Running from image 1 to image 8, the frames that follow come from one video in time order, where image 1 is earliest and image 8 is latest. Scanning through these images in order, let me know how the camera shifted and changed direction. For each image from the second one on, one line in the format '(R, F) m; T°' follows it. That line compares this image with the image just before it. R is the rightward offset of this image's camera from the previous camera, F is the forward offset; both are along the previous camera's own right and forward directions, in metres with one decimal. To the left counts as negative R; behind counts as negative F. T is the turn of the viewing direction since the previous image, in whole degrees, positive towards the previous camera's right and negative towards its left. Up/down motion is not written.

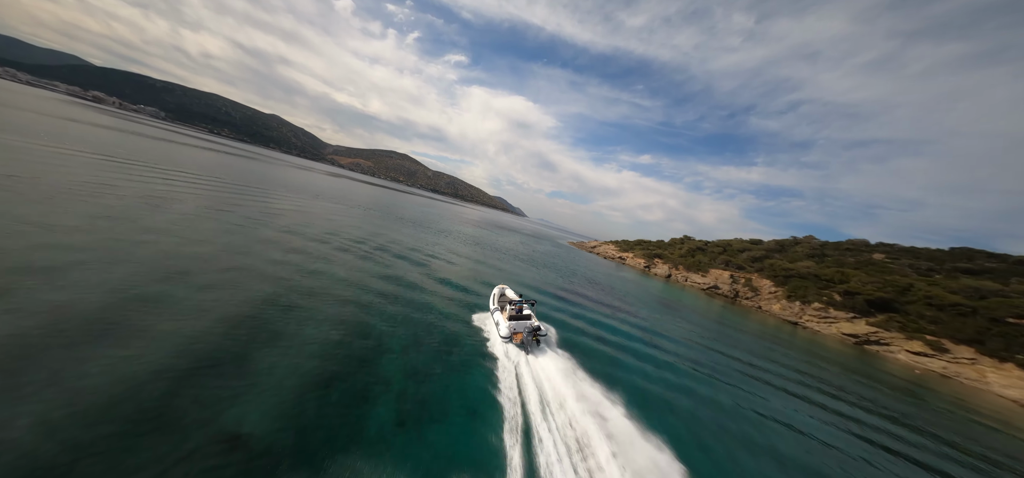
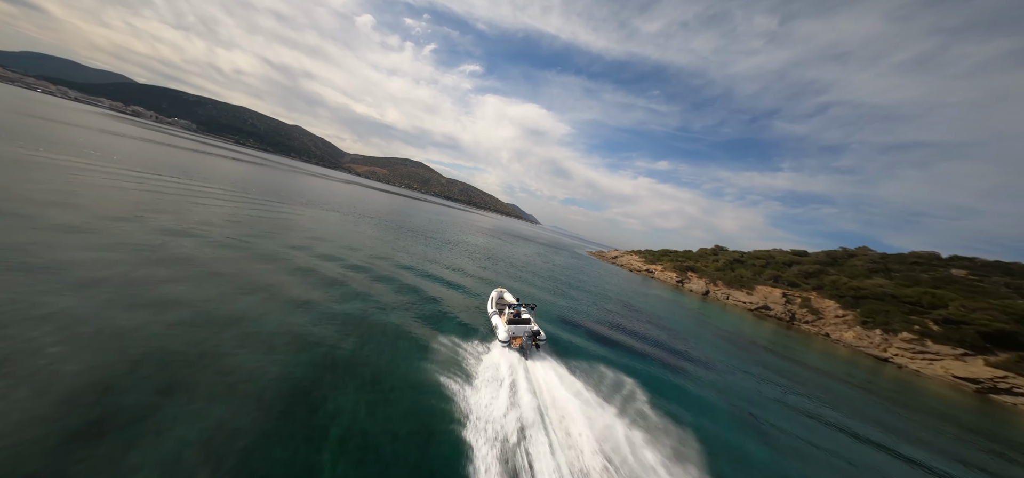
(-0.3, +4.4) m; -2°
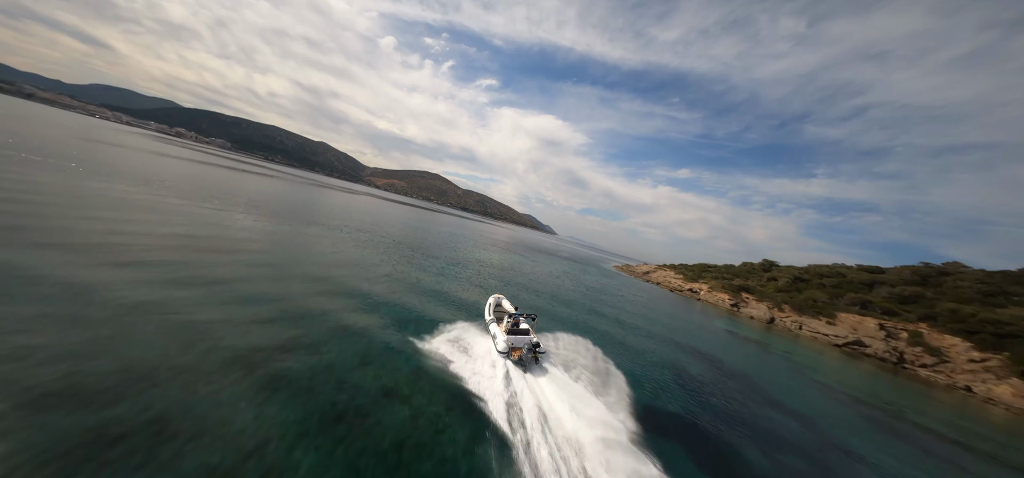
(-0.6, +5.7) m; -3°
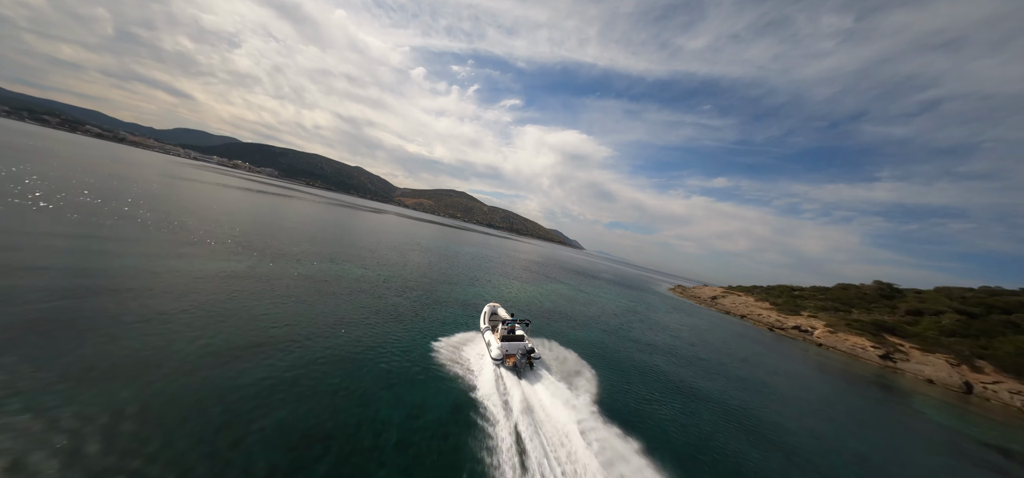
(-1.3, +9.2) m; -5°
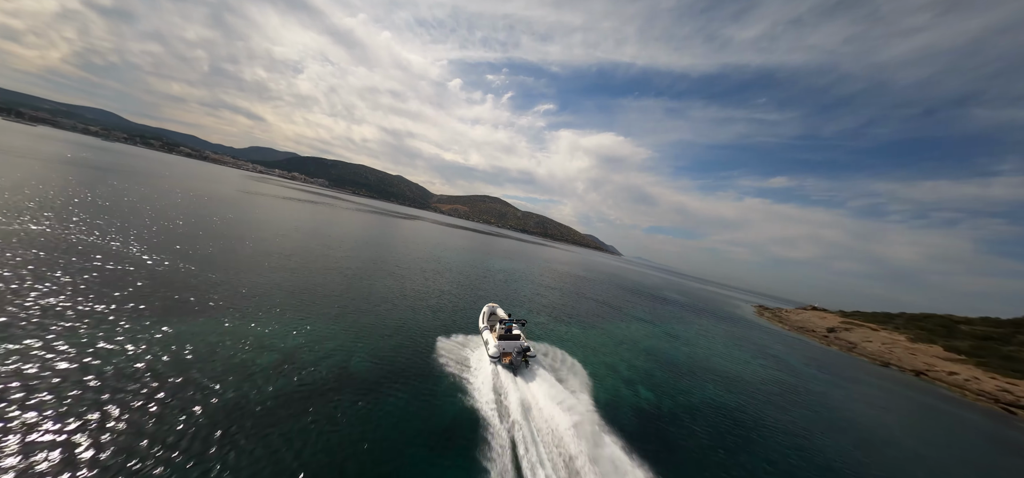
(-1.3, +9.8) m; -6°
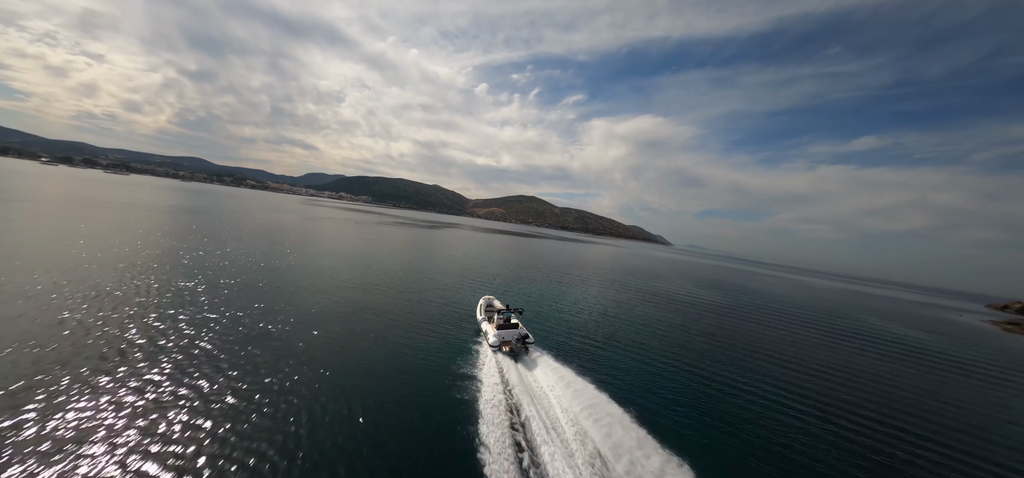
(-4.4, +18.2) m; -7°
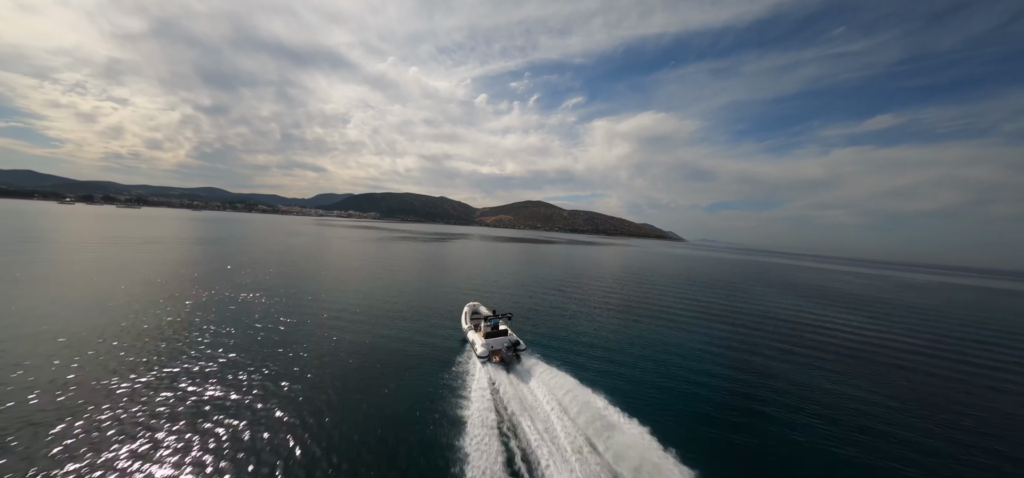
(+3.1, +3.7) m; -2°
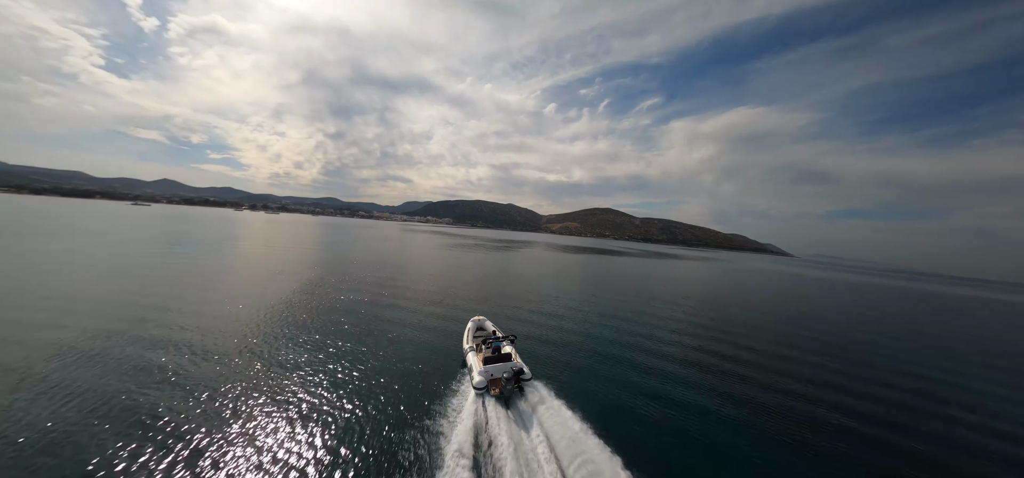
(-0.2, -20.8) m; -12°
